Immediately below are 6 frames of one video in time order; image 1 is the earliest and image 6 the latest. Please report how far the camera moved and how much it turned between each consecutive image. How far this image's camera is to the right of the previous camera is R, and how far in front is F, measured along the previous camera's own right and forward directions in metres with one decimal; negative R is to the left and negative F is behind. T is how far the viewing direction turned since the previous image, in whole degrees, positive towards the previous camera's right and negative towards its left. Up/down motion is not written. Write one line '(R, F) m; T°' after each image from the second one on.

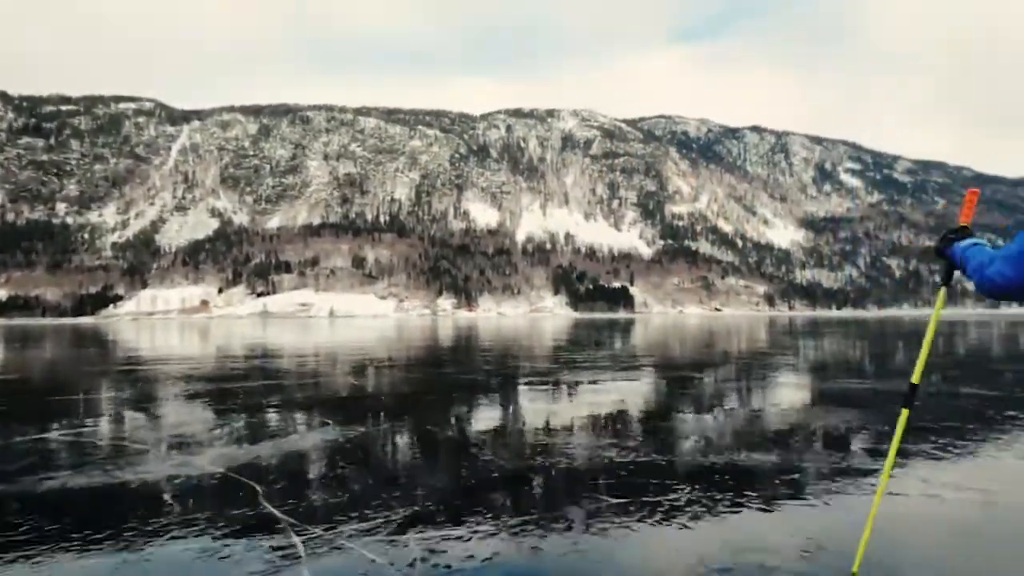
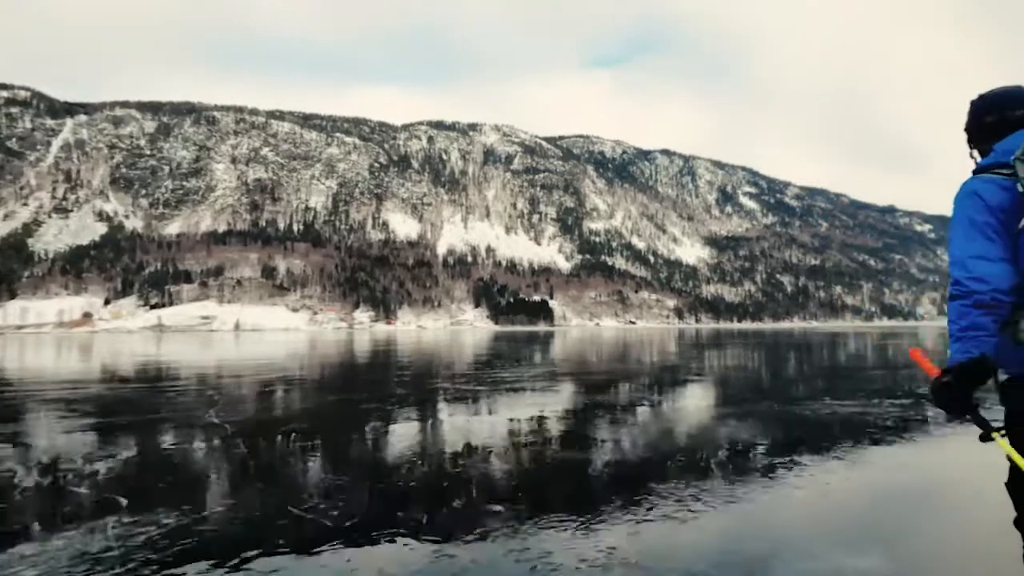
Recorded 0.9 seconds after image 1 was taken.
(-0.1, +0.2) m; +8°
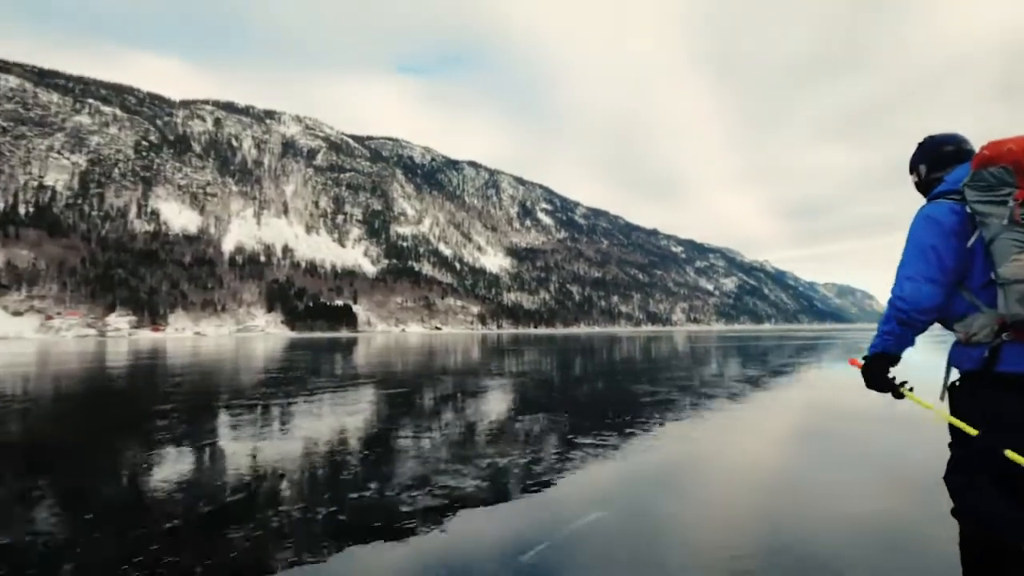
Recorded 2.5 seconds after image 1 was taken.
(-0.1, +0.5) m; +21°
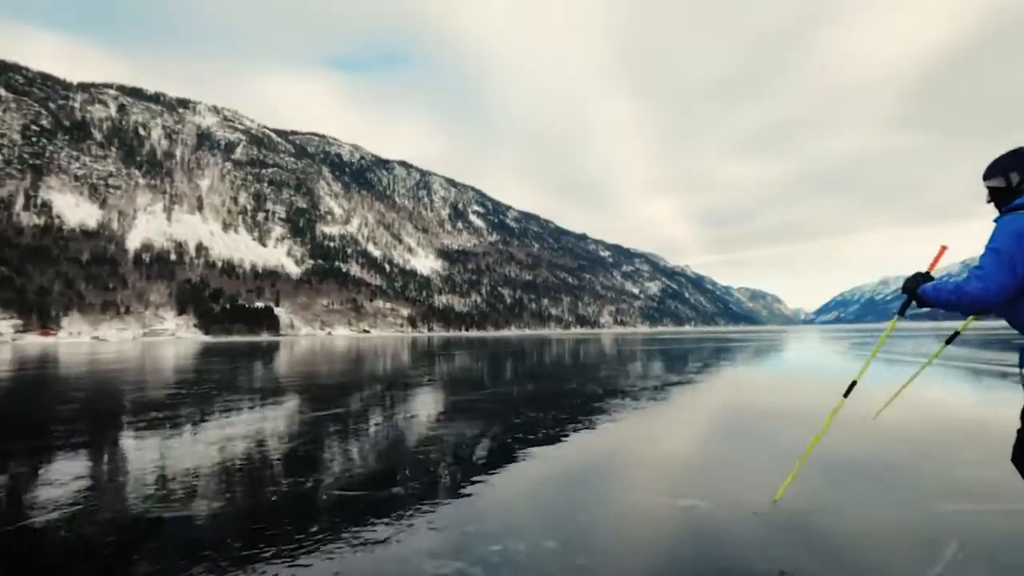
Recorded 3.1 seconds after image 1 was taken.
(-0.1, +0.2) m; +7°
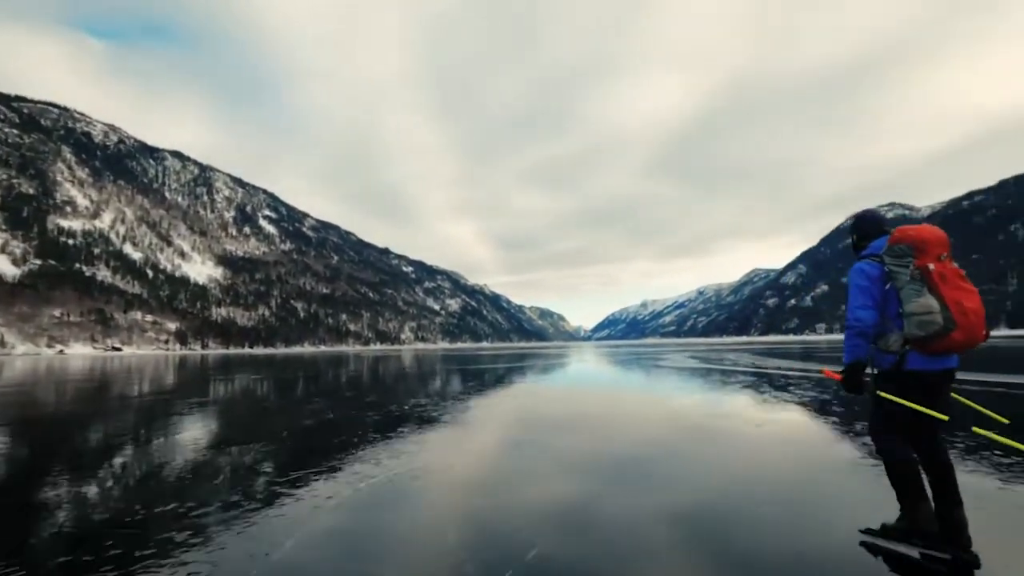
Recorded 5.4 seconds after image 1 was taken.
(-0.1, +0.6) m; +21°
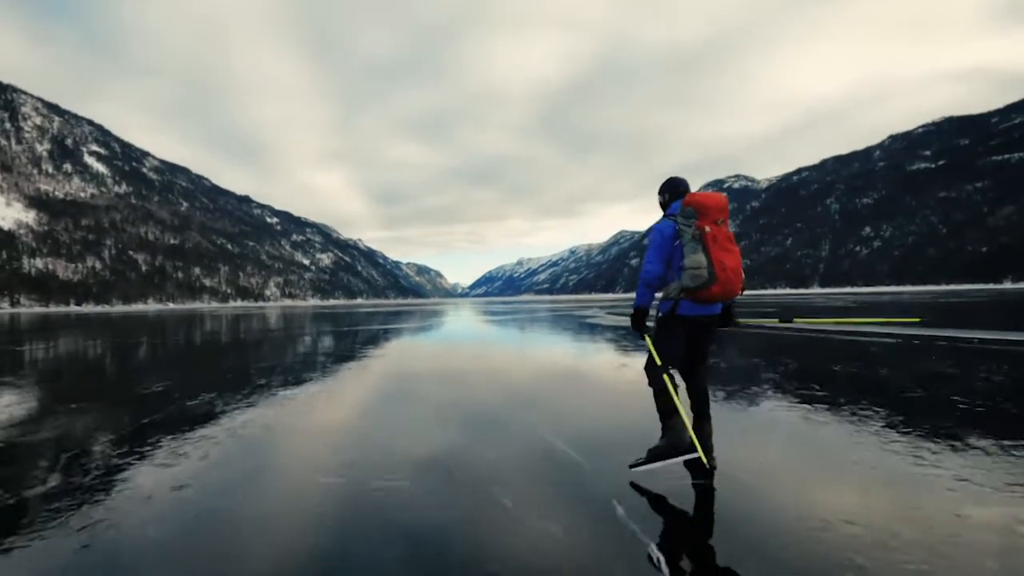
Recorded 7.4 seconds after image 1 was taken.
(+0.5, +0.4) m; +13°
